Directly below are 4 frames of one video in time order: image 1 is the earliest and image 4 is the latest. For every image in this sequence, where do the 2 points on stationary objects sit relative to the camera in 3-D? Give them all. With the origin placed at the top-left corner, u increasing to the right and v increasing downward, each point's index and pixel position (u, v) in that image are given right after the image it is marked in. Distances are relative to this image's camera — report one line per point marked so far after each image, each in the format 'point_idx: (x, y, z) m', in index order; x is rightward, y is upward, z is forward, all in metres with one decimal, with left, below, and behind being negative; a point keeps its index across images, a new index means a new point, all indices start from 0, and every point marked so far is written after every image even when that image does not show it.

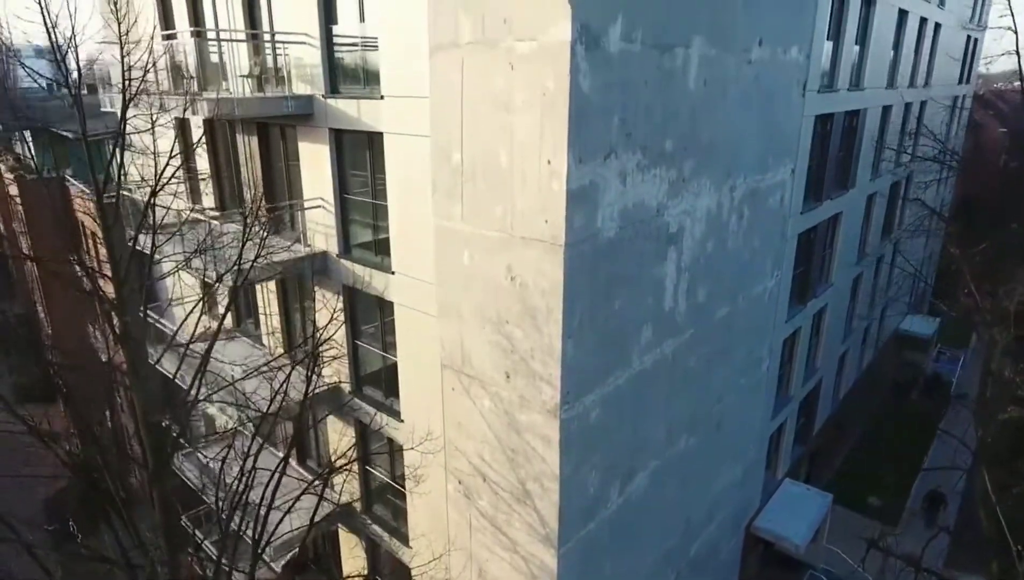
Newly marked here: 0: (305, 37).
0: (-2.8, +3.4, +8.6) m
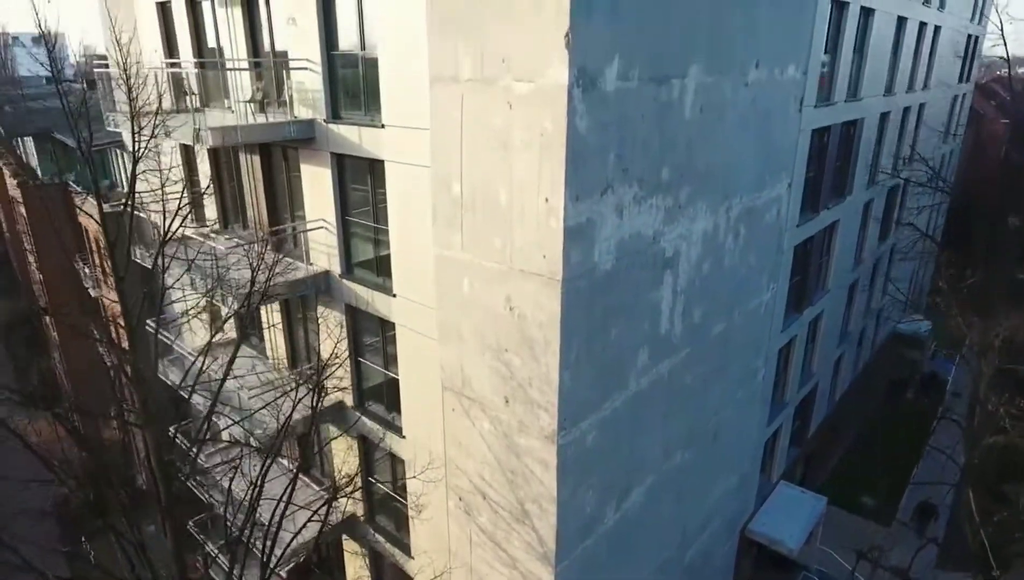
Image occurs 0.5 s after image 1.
0: (-2.8, +3.1, +8.7) m
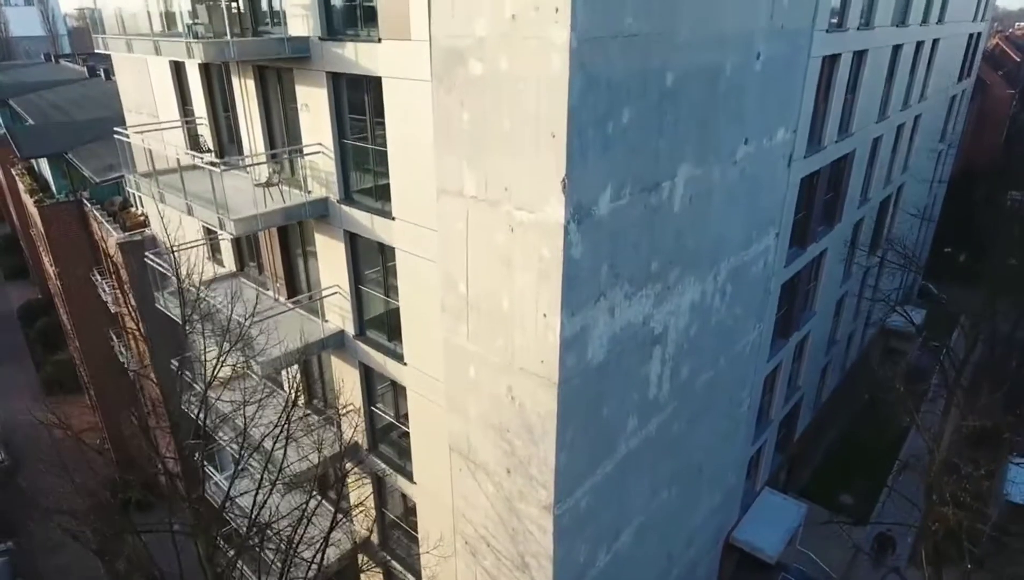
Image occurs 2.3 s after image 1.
0: (-2.8, +2.1, +9.2) m
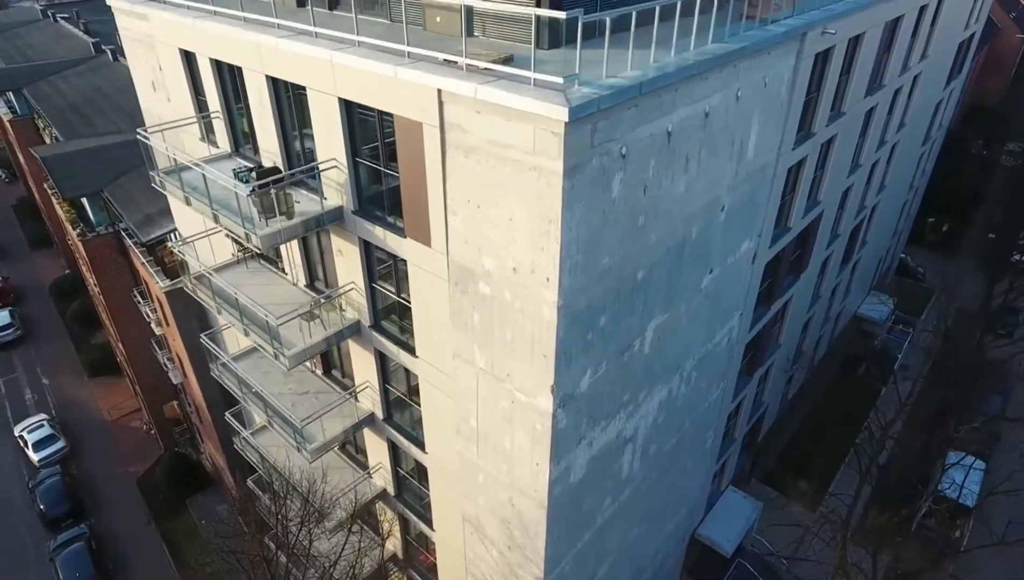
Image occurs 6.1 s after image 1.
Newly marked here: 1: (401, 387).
0: (-2.8, +0.1, +11.0) m
1: (-2.1, -1.8, +11.8) m
